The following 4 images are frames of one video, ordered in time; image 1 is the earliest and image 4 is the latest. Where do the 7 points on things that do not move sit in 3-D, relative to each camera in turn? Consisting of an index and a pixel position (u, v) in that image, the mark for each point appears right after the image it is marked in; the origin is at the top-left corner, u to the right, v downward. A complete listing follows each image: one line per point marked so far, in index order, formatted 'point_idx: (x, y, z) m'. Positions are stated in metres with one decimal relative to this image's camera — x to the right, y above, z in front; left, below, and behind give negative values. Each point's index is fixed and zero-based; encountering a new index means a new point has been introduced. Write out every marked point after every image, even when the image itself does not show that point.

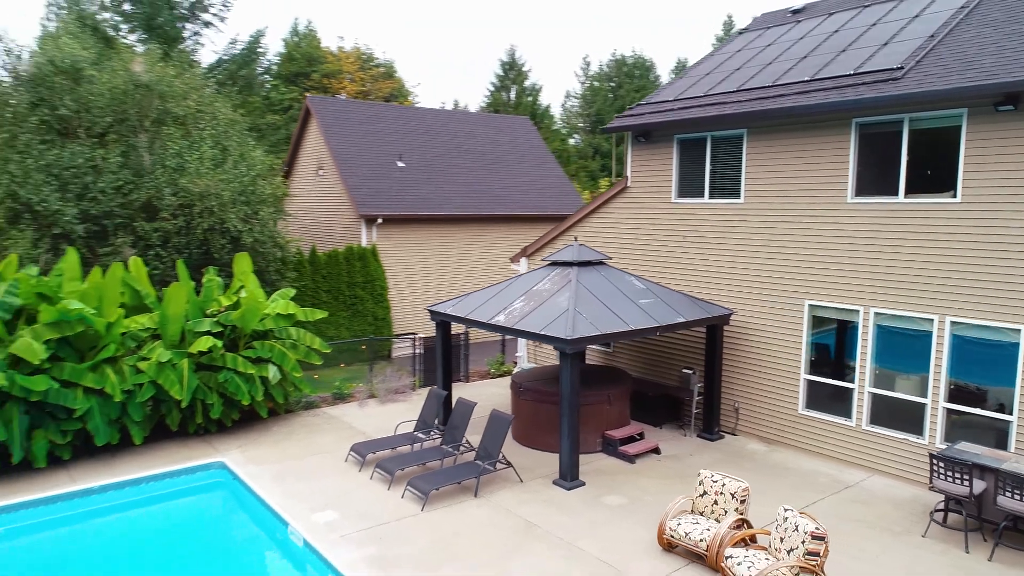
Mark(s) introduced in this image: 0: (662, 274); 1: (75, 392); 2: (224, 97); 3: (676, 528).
0: (+2.4, +0.2, +11.7) m
1: (-5.4, -1.3, +8.9) m
2: (-7.2, +4.7, +17.9) m
3: (+1.6, -2.3, +6.8) m
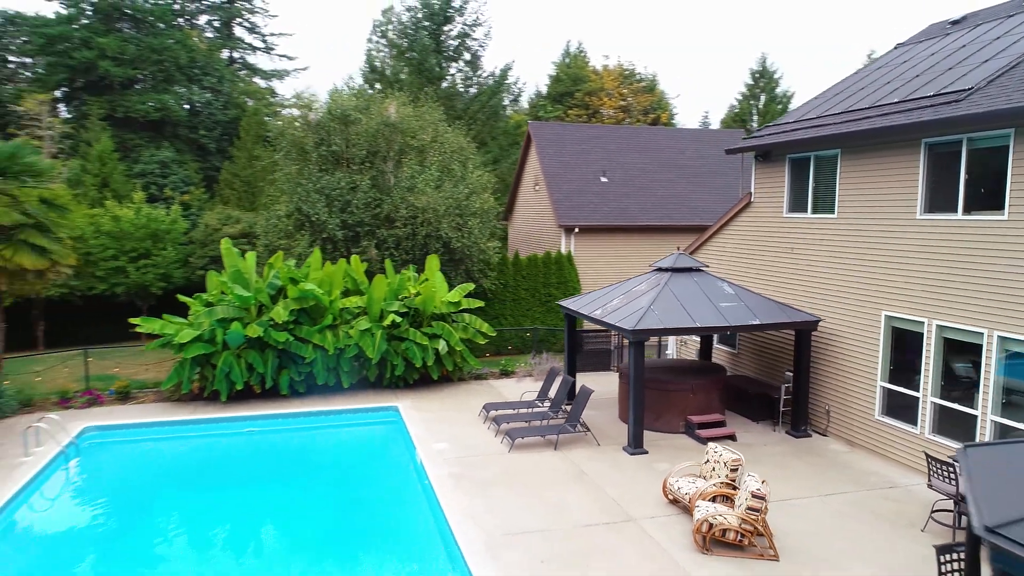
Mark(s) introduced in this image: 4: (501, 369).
0: (+4.7, +0.1, +12.6) m
1: (-3.7, -1.0, +13.0) m
2: (-1.7, +4.9, +22.0) m
3: (+1.9, -2.3, +8.4) m
4: (-0.2, -1.7, +15.2) m
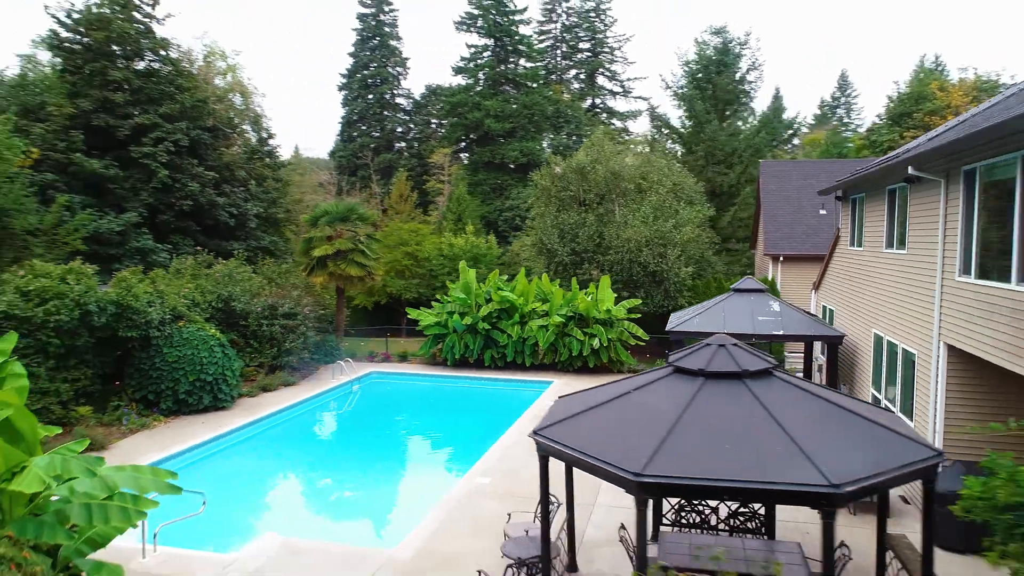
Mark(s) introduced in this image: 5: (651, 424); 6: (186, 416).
0: (+6.9, -0.4, +14.5) m
1: (-0.2, -1.2, +18.9) m
2: (+6.2, +4.2, +25.9) m
3: (+2.4, -2.5, +12.1) m
4: (+3.8, -2.1, +19.1) m
5: (+1.2, -1.1, +5.9) m
6: (-6.5, -2.6, +14.3) m
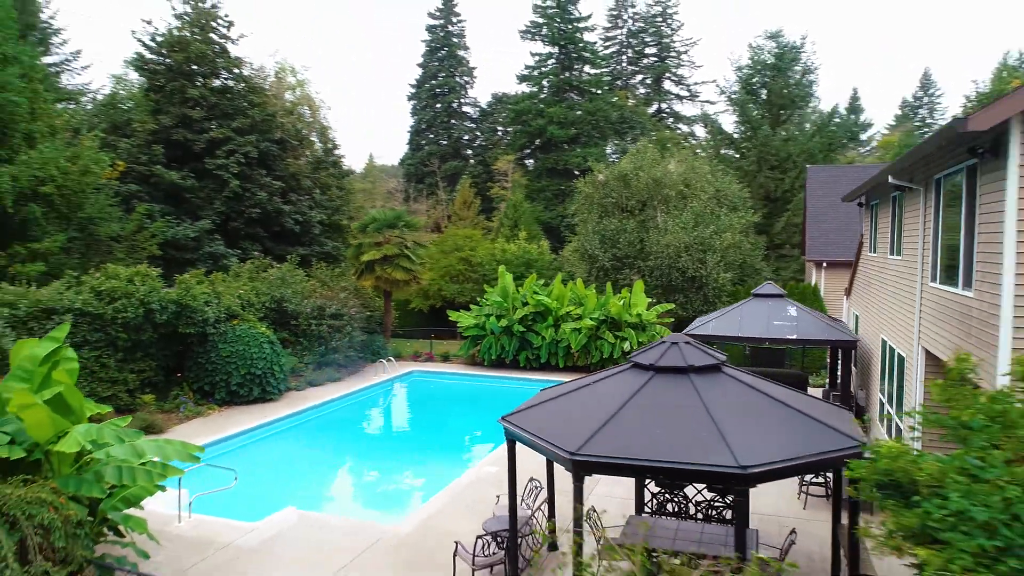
0: (+7.4, -0.5, +14.6) m
1: (+0.7, -1.3, +19.7) m
2: (+7.9, +4.0, +26.0) m
3: (+2.6, -2.5, +12.6) m
4: (+4.8, -2.3, +19.4) m
5: (+0.8, -1.1, +6.6) m
6: (-6.0, -2.6, +15.7) m
